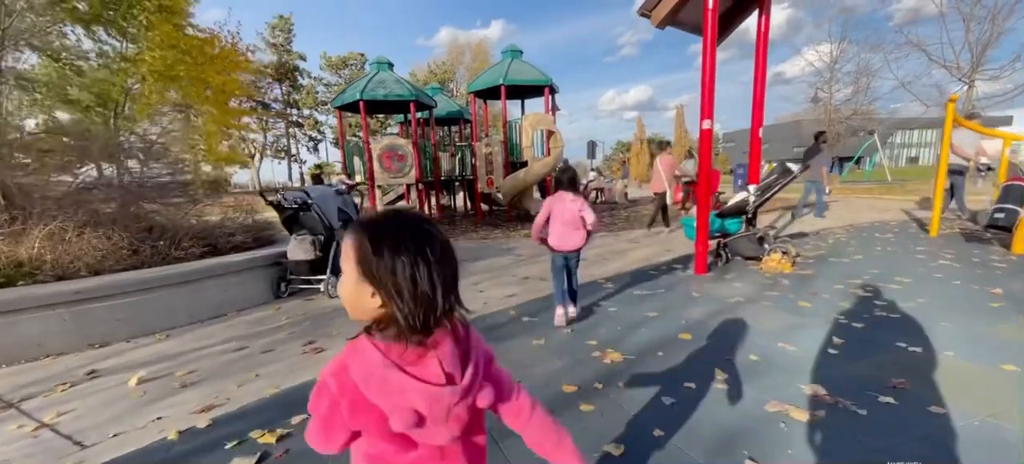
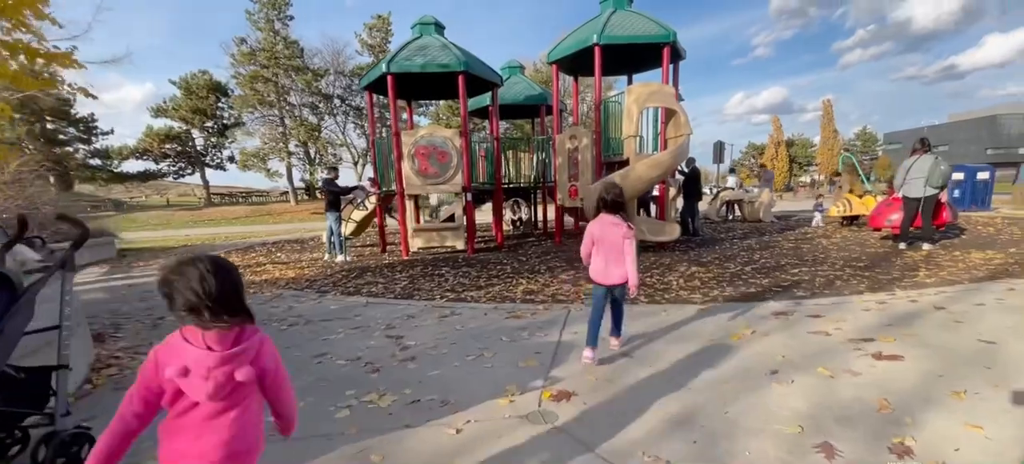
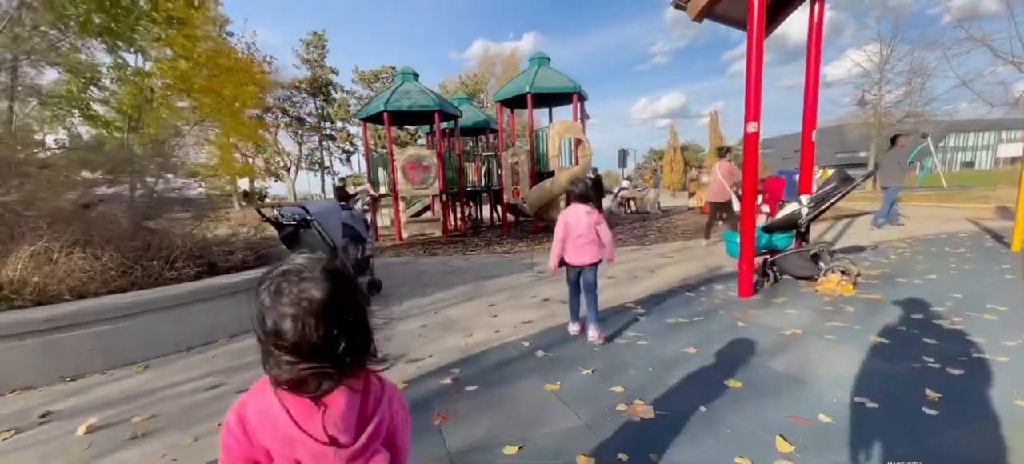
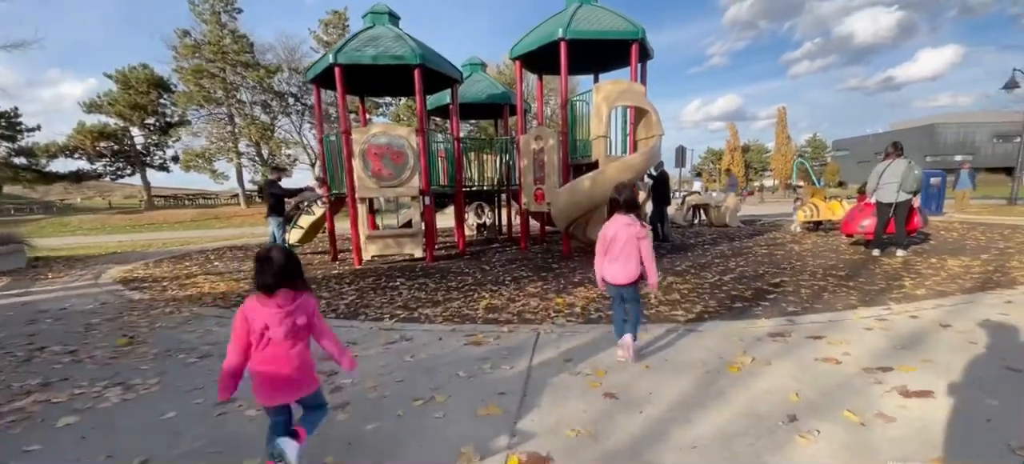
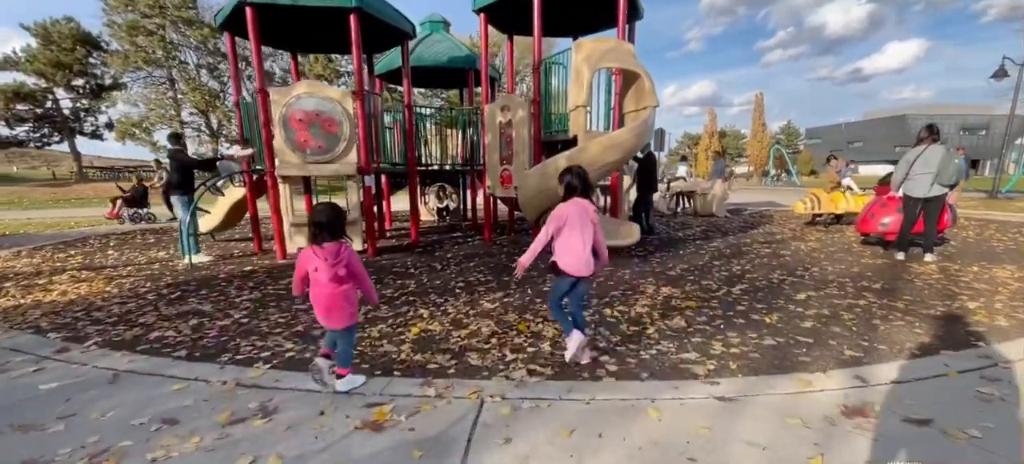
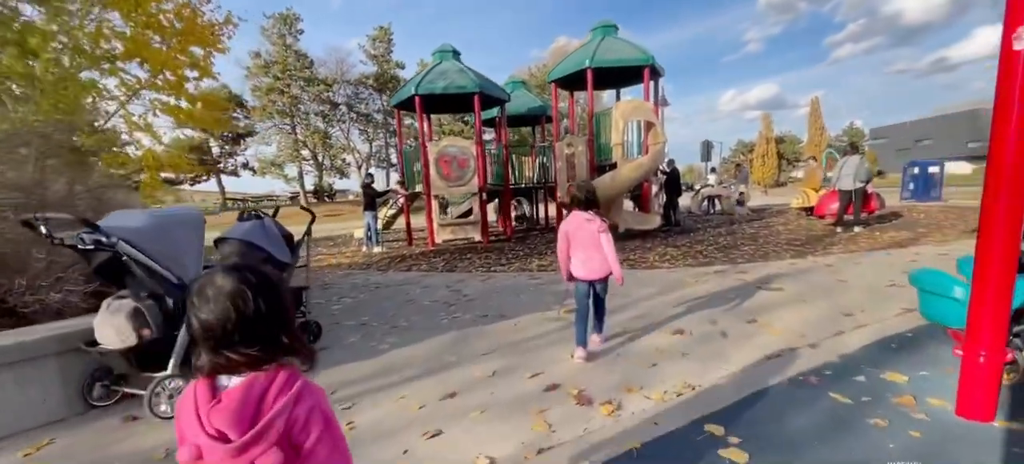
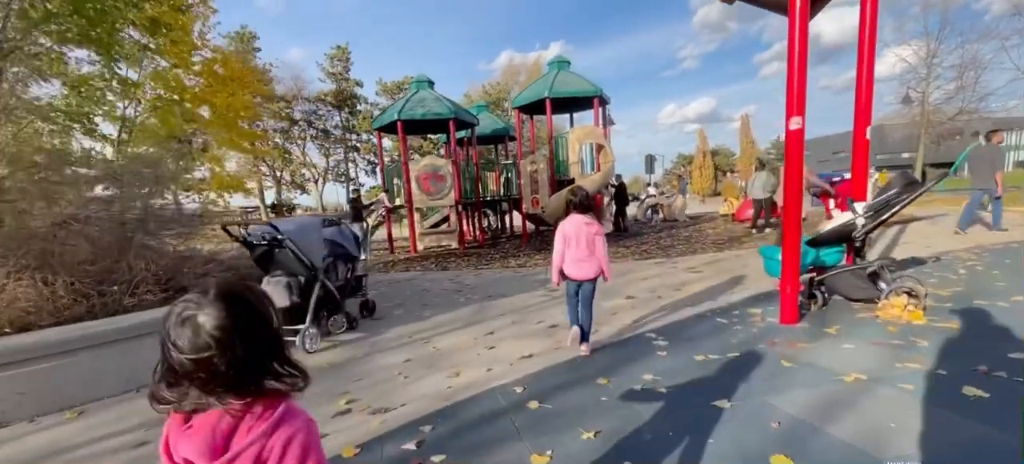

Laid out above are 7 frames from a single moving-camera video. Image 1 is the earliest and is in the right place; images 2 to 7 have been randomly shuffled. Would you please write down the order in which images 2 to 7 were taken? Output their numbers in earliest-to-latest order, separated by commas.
3, 7, 6, 2, 4, 5
